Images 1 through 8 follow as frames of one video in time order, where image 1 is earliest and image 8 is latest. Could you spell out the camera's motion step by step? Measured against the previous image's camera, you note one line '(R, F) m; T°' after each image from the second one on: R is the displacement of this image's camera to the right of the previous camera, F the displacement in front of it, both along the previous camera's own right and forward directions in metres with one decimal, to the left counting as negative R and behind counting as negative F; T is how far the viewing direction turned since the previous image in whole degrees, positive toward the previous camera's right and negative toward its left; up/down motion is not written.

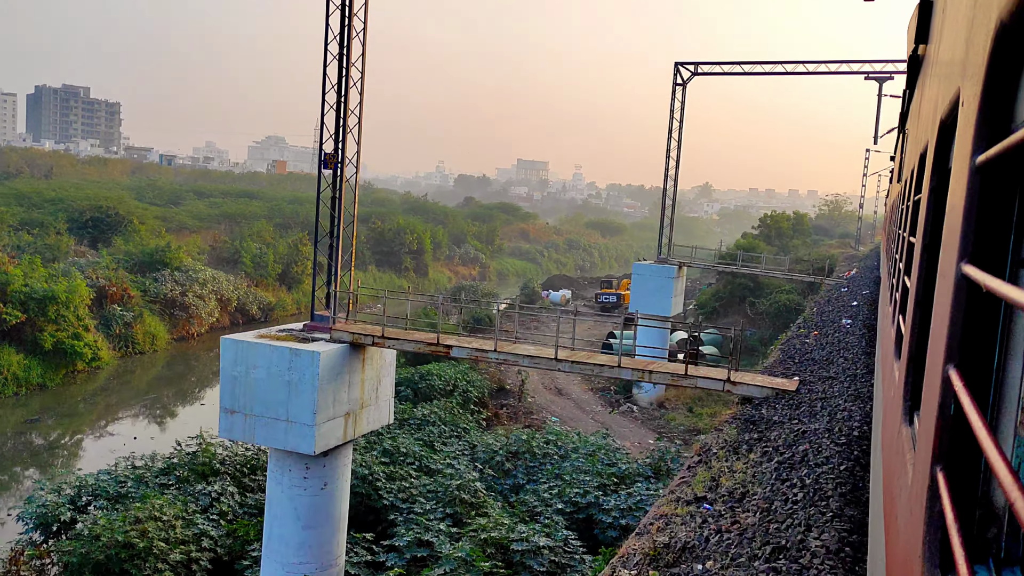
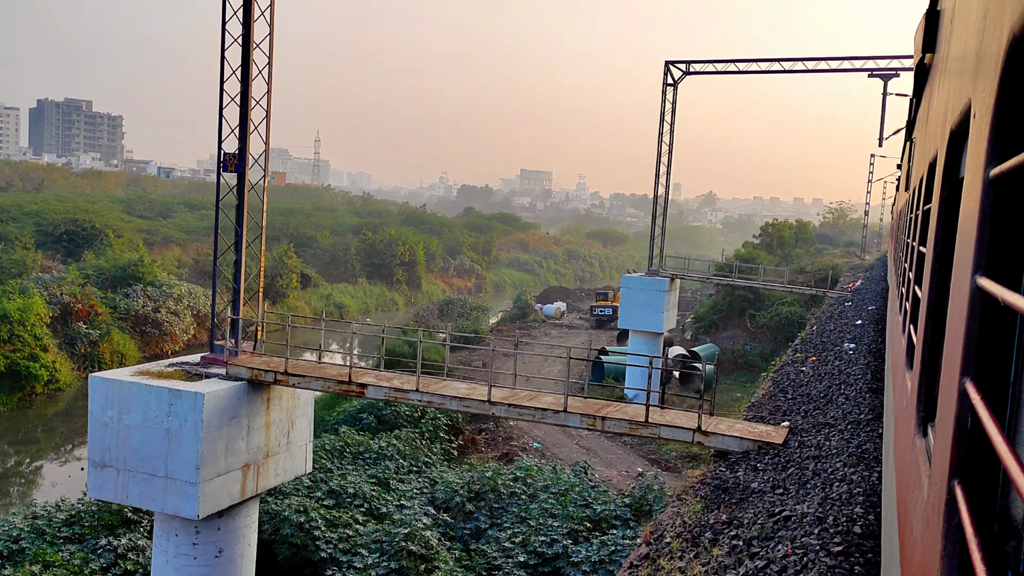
(+0.5, +1.1) m; 0°
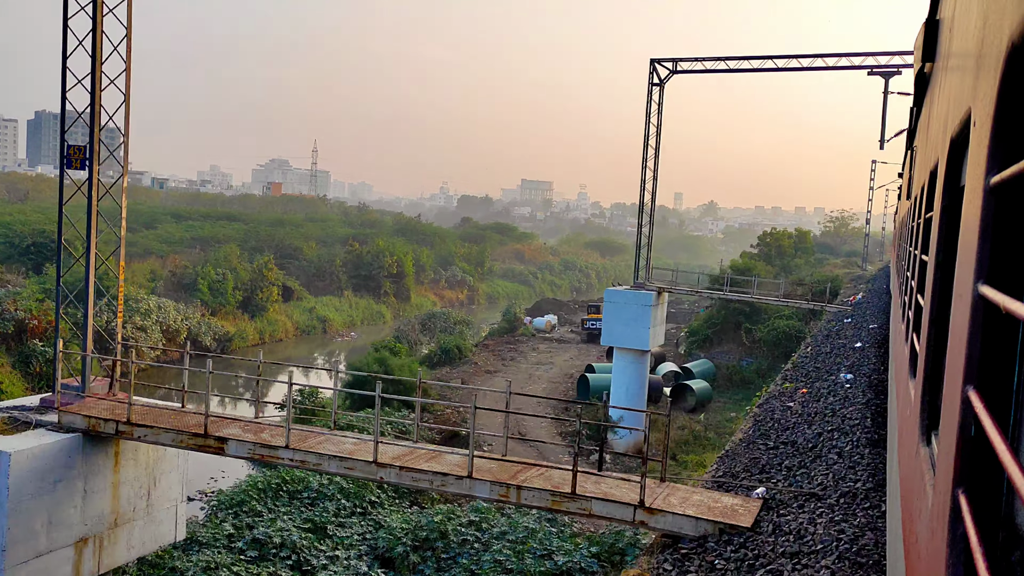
(+0.5, +1.1) m; 0°
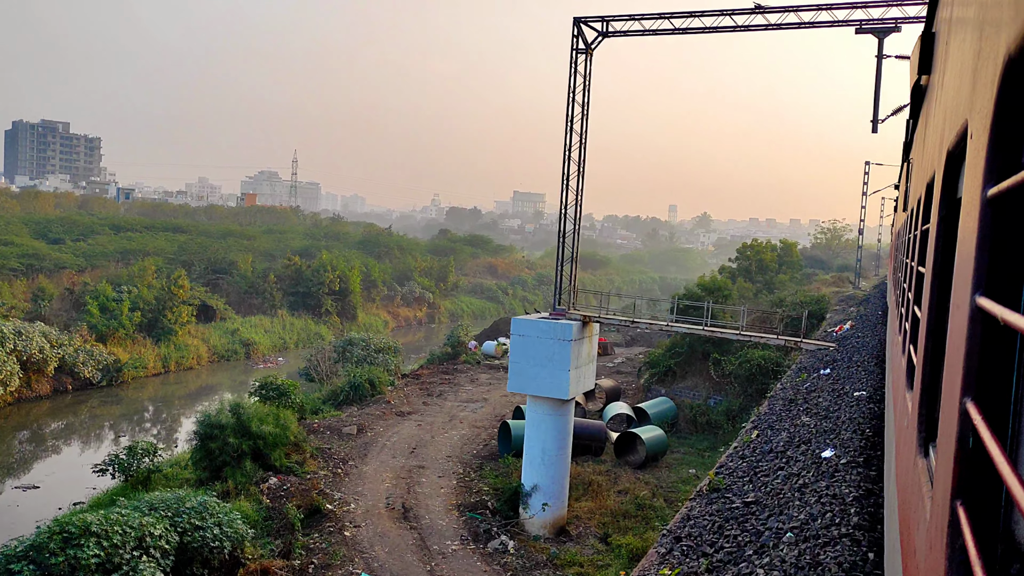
(+1.7, +3.7) m; 0°
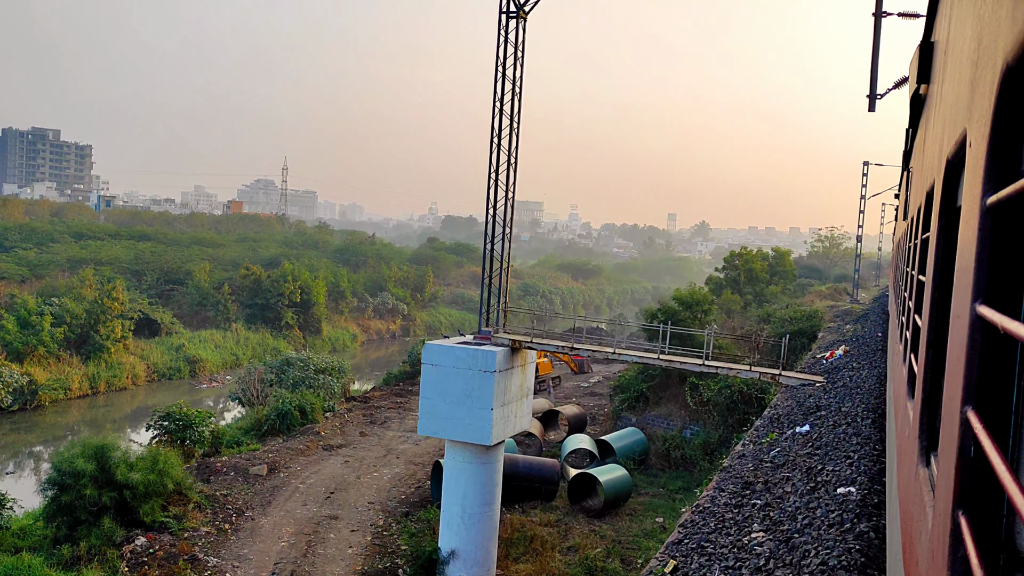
(+1.0, +2.3) m; 0°
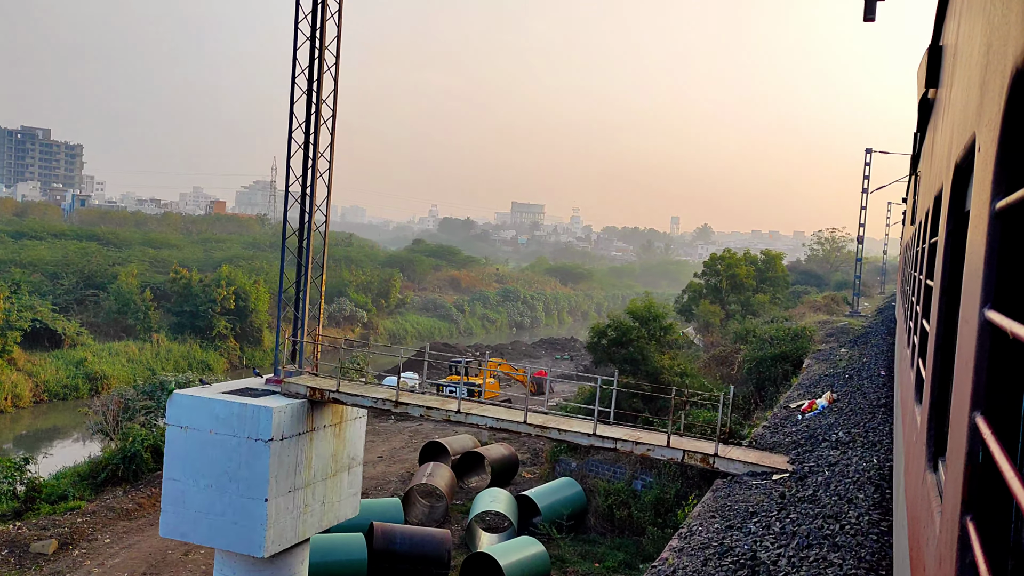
(+1.6, +3.4) m; 0°
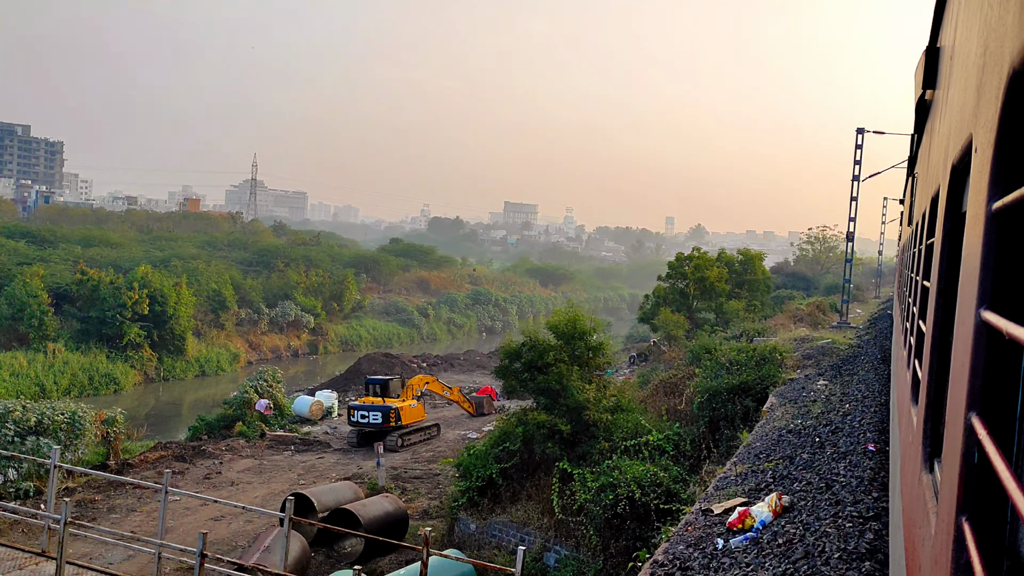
(+1.5, +3.1) m; 0°
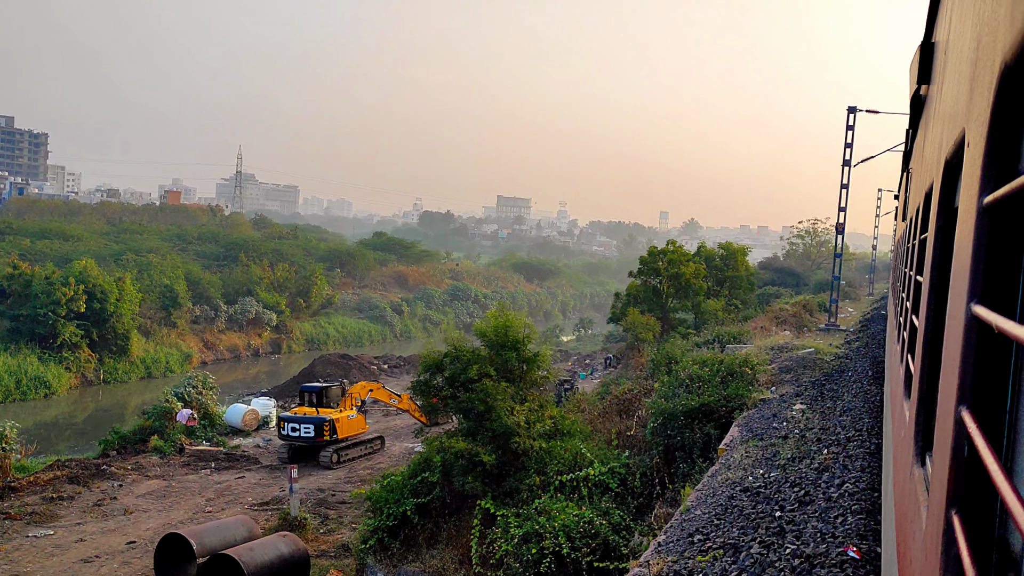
(+0.8, +1.8) m; 0°
